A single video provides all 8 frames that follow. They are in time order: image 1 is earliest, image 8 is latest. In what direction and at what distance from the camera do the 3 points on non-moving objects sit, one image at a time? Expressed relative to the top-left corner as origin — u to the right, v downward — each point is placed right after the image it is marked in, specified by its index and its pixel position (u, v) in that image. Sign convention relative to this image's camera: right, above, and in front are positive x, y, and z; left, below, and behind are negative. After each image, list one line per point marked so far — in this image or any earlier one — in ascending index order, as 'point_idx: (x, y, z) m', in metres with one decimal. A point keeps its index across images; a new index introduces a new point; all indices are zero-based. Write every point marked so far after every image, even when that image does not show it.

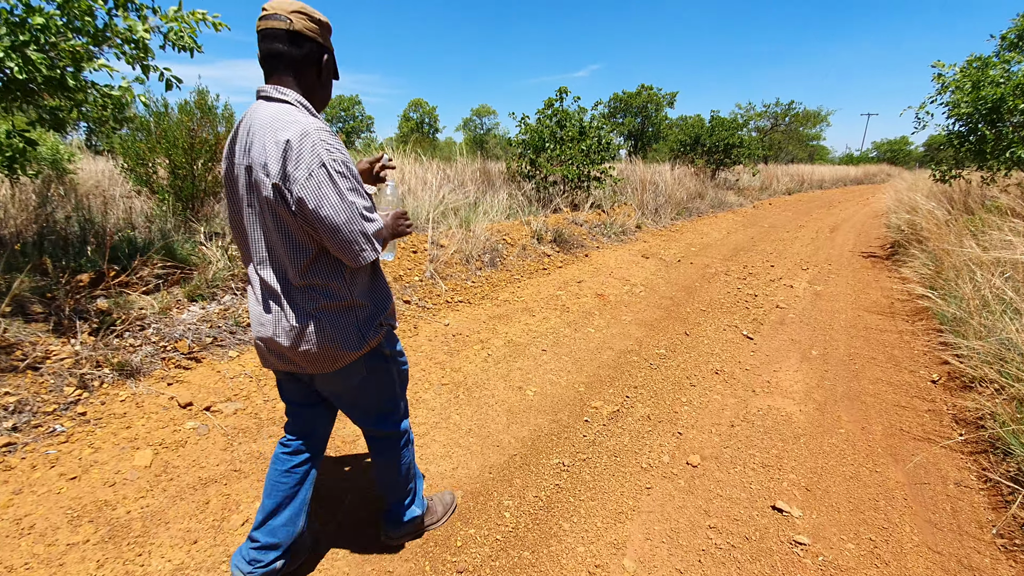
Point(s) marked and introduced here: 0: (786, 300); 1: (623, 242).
0: (+3.0, -0.1, +5.5) m
1: (+1.7, +0.7, +7.7) m
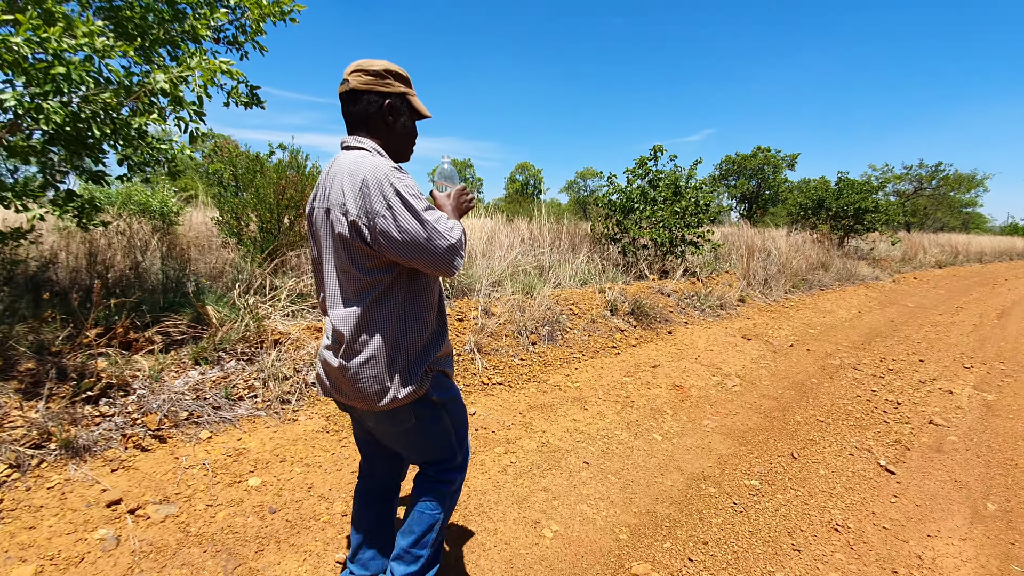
0: (+3.5, -1.0, +4.1) m
1: (+2.7, -0.4, +6.6) m
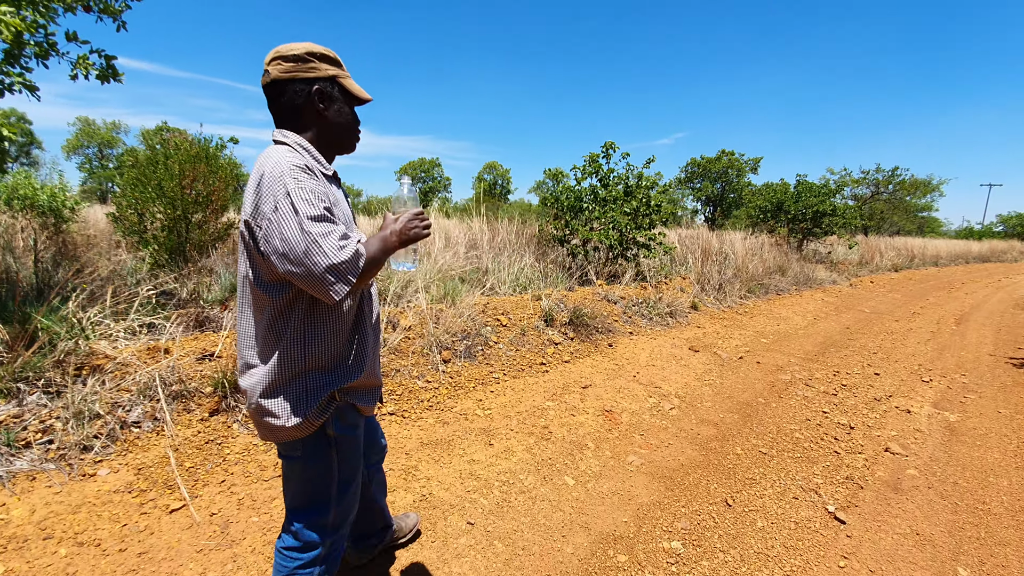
0: (+2.9, -1.1, +3.7) m
1: (+1.9, -0.5, +6.1) m
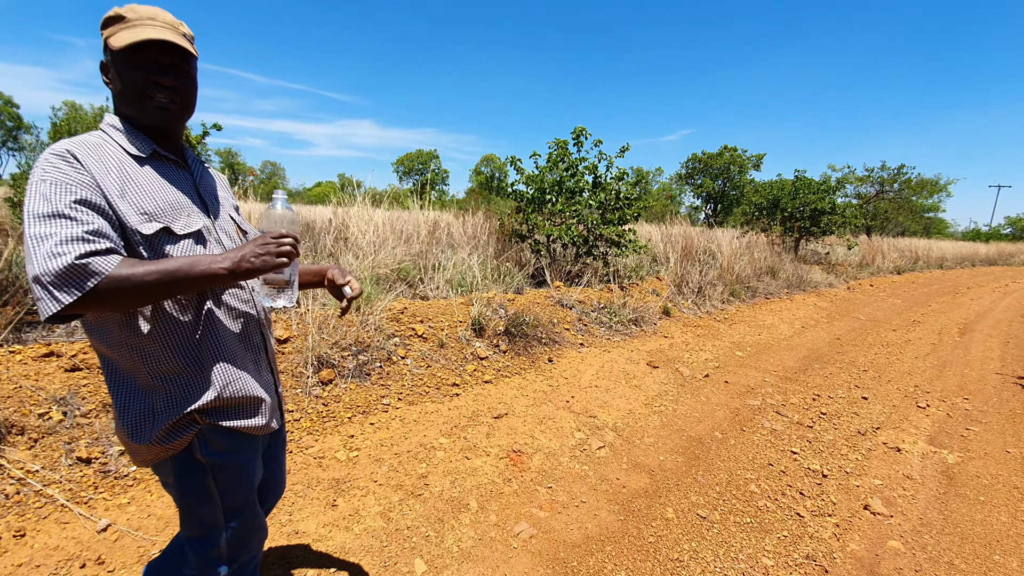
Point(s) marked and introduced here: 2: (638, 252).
0: (+2.2, -1.2, +2.9) m
1: (+1.3, -0.5, +5.4) m
2: (+1.9, +0.5, +7.3) m
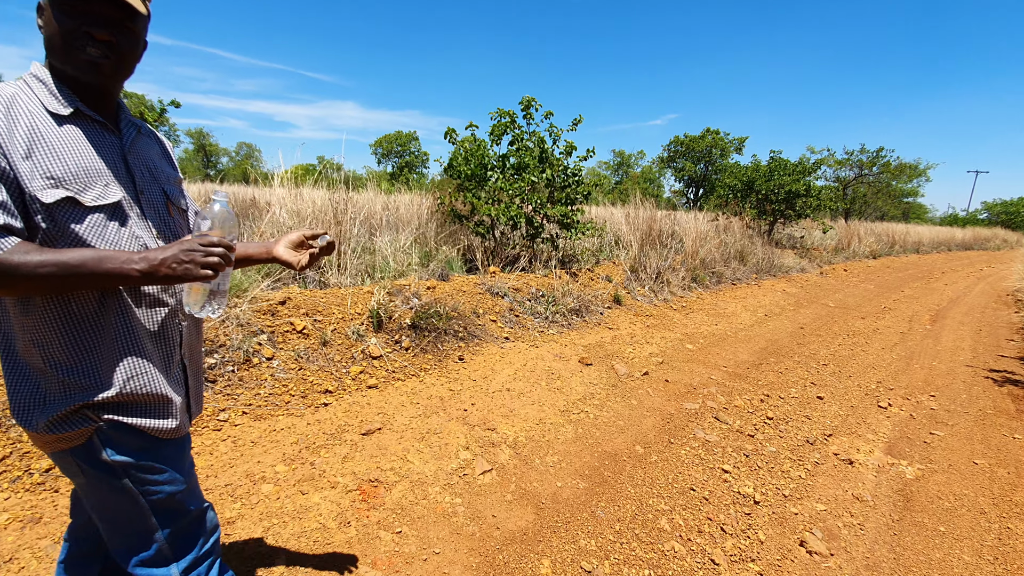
0: (+1.5, -1.1, +2.4) m
1: (+0.5, -0.4, +4.8) m
2: (+1.1, +0.7, +6.7) m
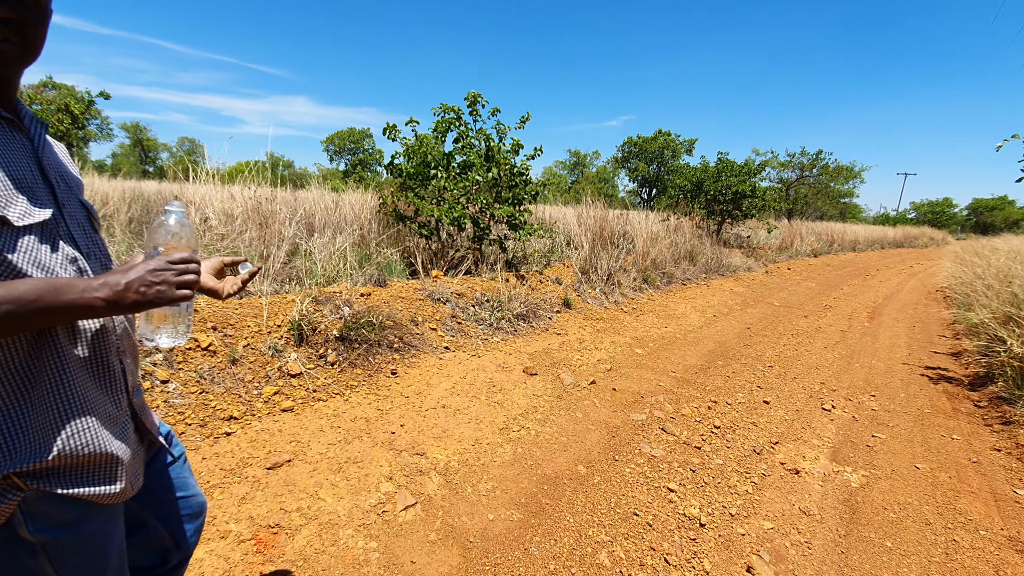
0: (+1.2, -1.2, +2.3) m
1: (0.0, -0.4, +4.6) m
2: (+0.4, +0.7, +6.6) m
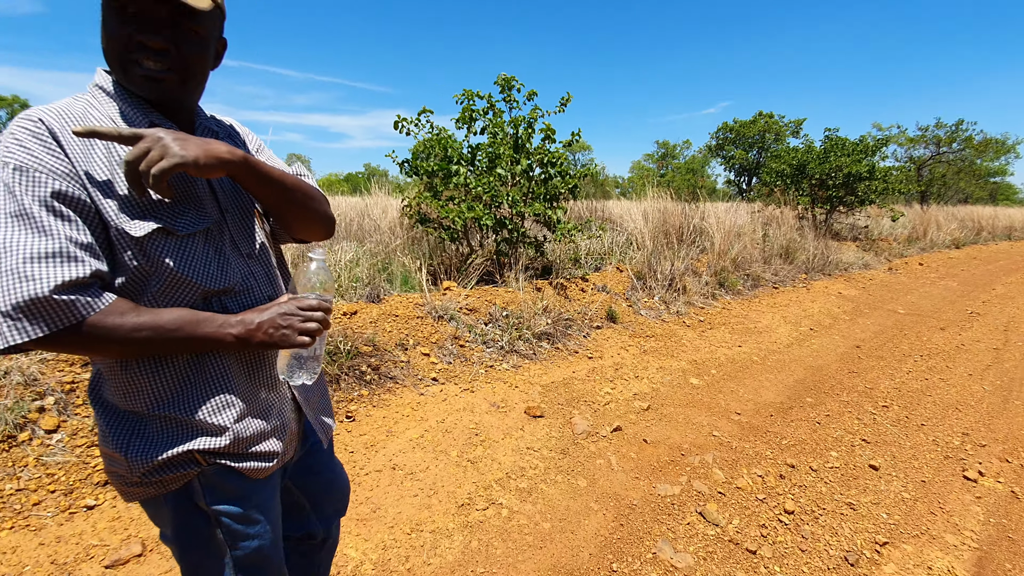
0: (+0.9, -1.3, +1.3) m
1: (+0.1, -0.5, +3.7) m
2: (+0.9, +0.6, +5.6) m
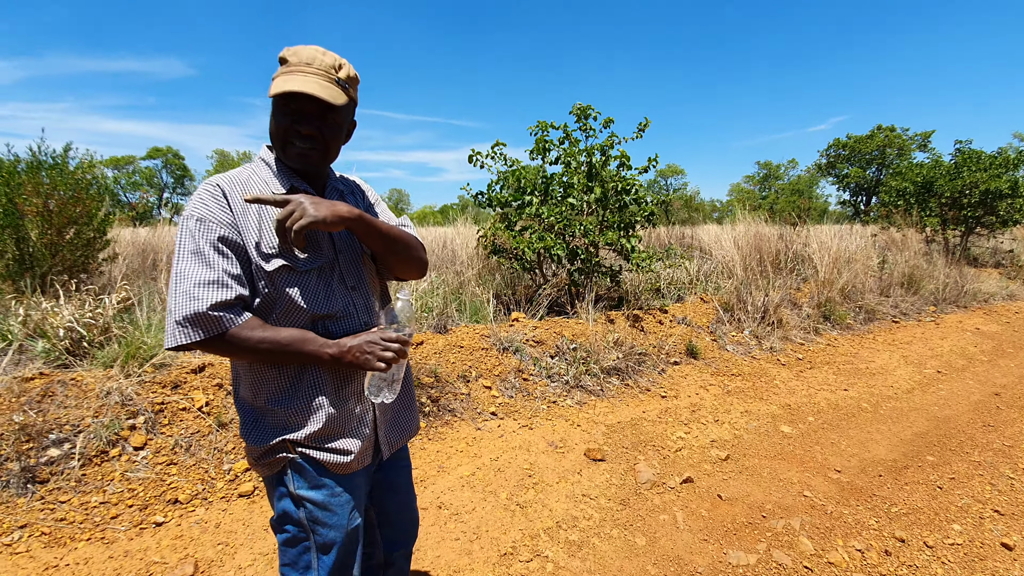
0: (+0.9, -1.4, +0.9) m
1: (+0.6, -0.8, +3.5) m
2: (+1.7, +0.3, +5.3) m
